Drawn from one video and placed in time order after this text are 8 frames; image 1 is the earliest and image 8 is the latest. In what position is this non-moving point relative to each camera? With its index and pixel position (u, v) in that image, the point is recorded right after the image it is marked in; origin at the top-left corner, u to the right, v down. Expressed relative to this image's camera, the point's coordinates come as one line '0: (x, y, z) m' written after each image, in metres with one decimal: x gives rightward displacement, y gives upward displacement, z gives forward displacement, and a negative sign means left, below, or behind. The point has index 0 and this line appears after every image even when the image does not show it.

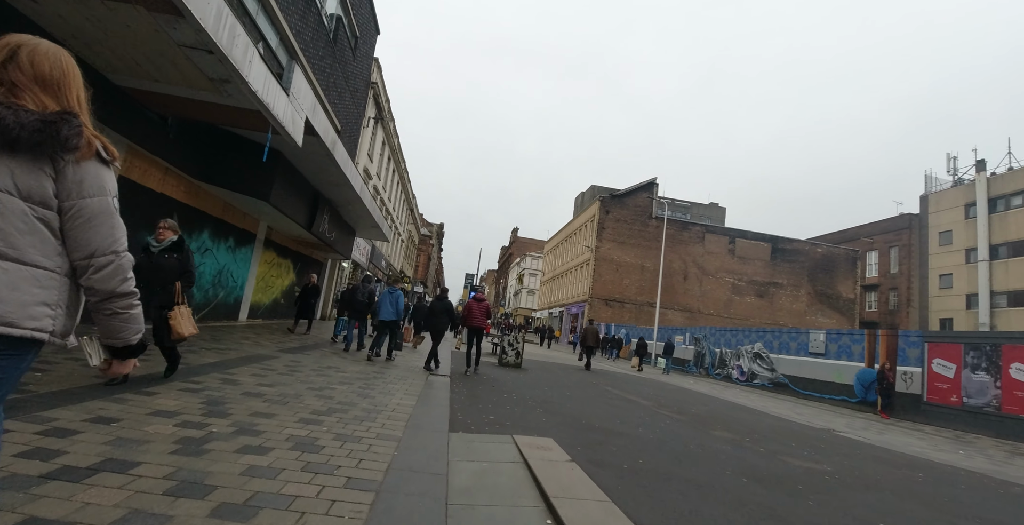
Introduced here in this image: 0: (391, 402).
0: (-1.6, -1.8, +5.7) m
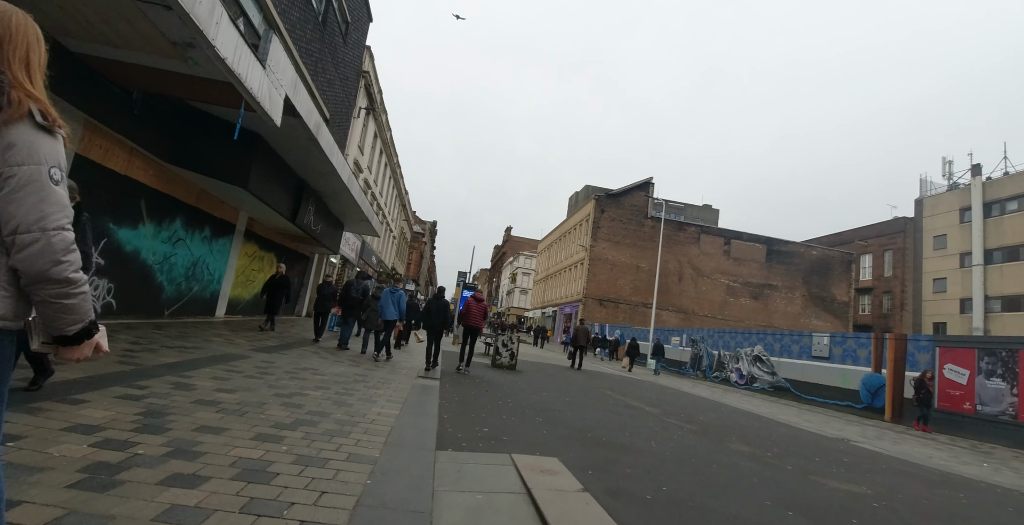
0: (-1.6, -1.7, +5.0) m
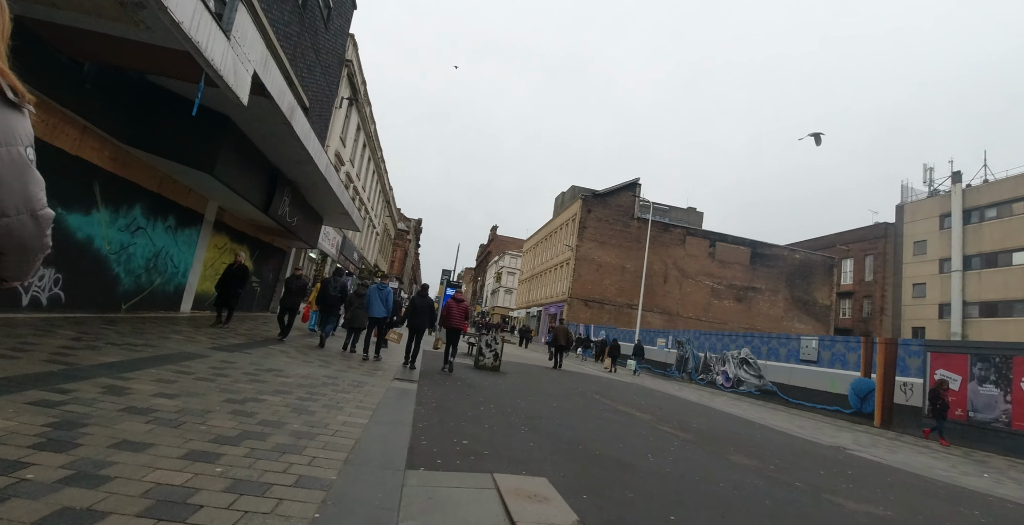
0: (-1.8, -1.5, +4.4) m
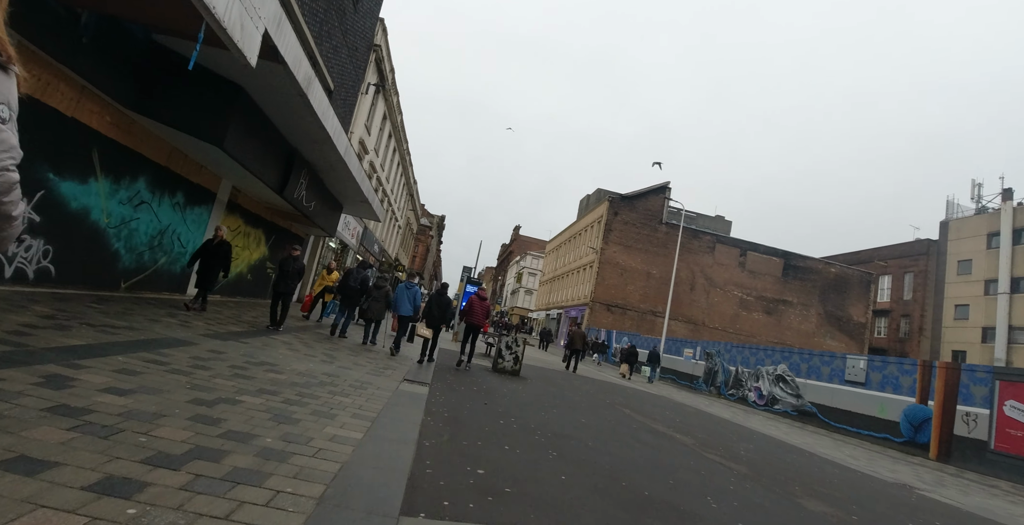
0: (-1.5, -1.3, +3.6) m
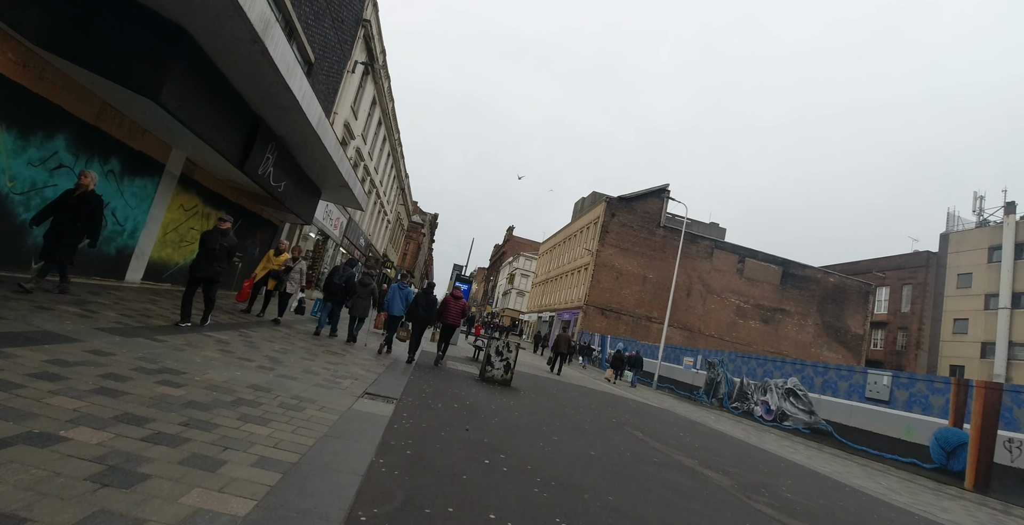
0: (-1.6, -1.1, +2.1) m
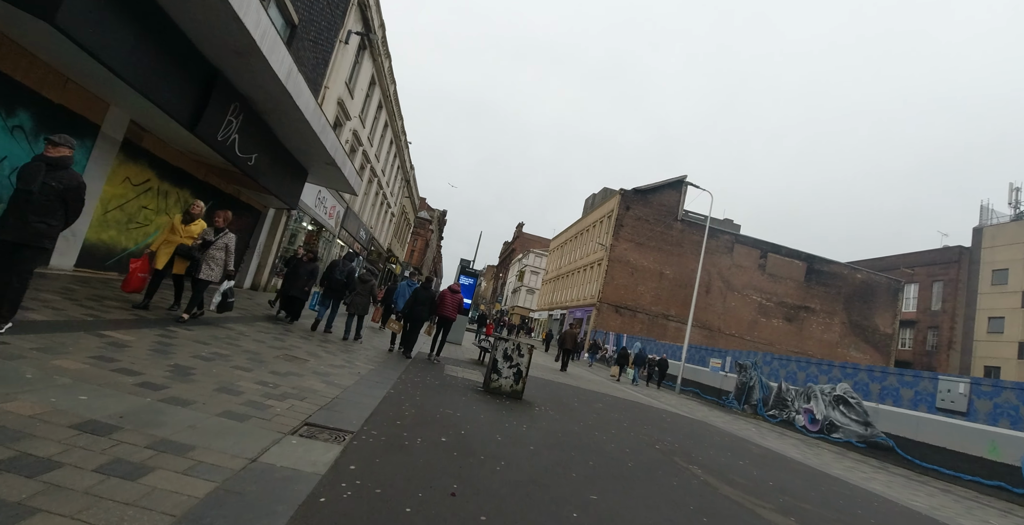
0: (-1.5, -0.8, +0.3) m
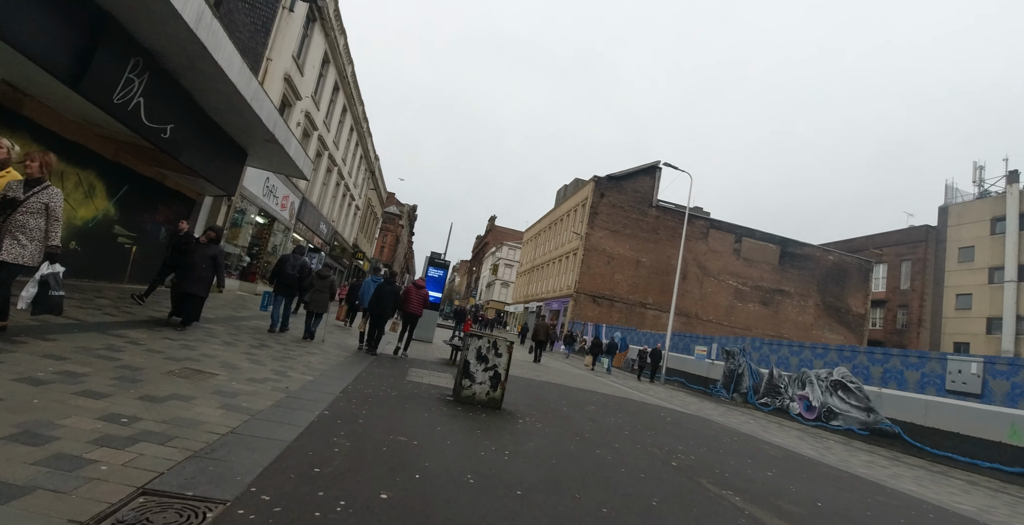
0: (-1.5, -0.7, -1.1) m
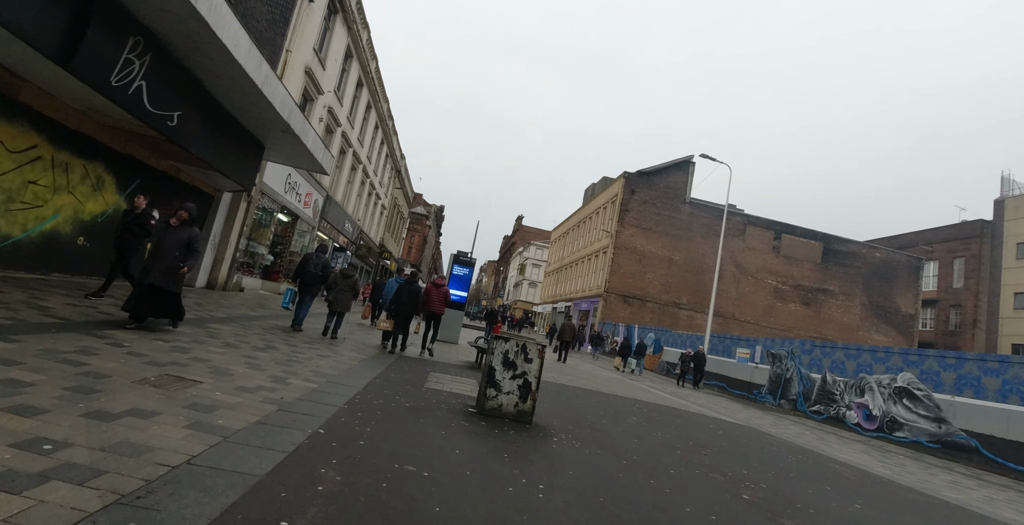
0: (-1.5, -0.6, -1.8) m
